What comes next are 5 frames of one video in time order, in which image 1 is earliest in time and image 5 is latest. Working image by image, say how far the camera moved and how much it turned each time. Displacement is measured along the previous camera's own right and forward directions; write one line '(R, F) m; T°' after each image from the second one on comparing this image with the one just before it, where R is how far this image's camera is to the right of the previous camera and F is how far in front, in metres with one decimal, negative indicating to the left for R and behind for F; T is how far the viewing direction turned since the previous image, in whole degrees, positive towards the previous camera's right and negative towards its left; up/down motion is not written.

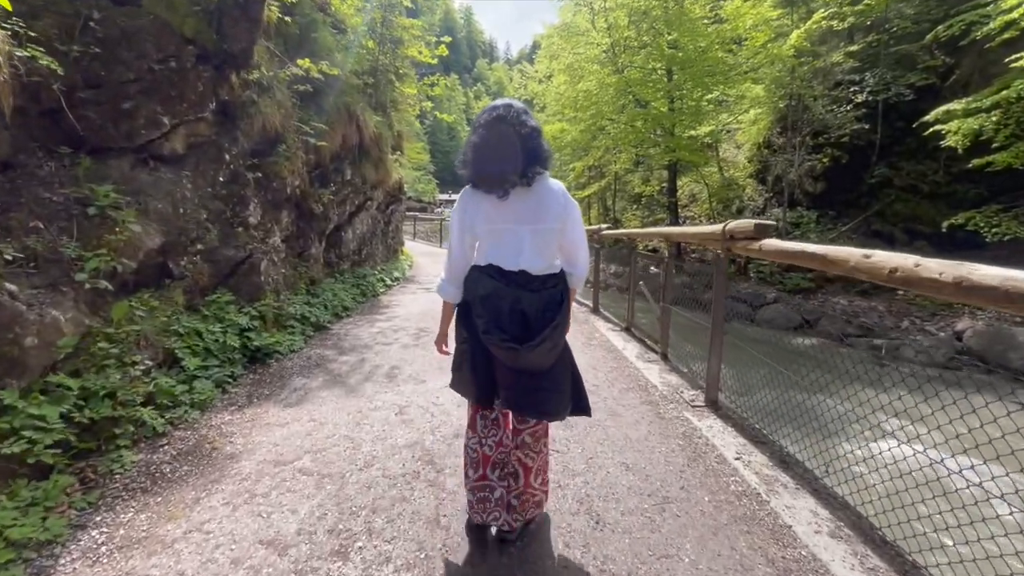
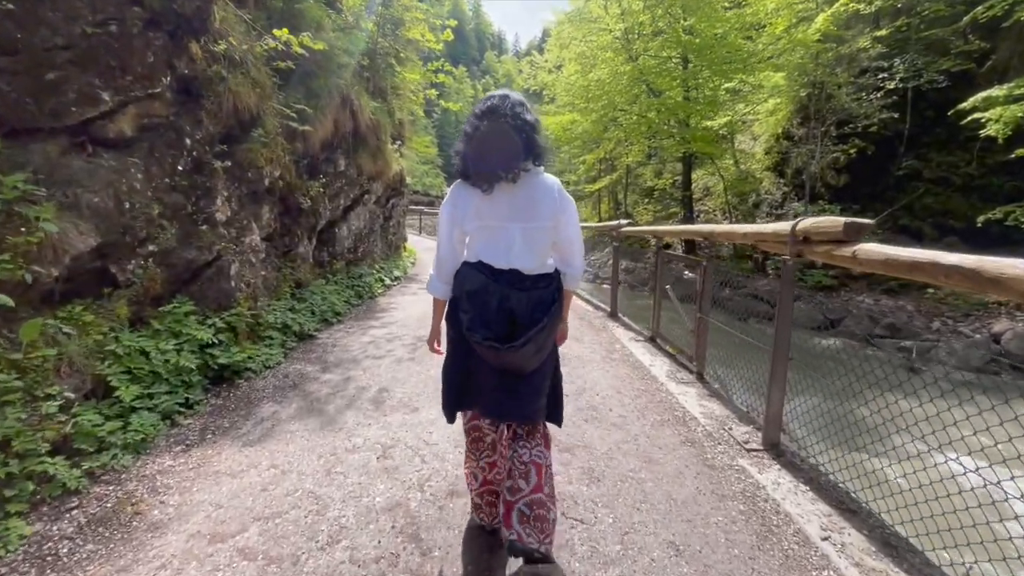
(0.0, +0.7) m; -1°
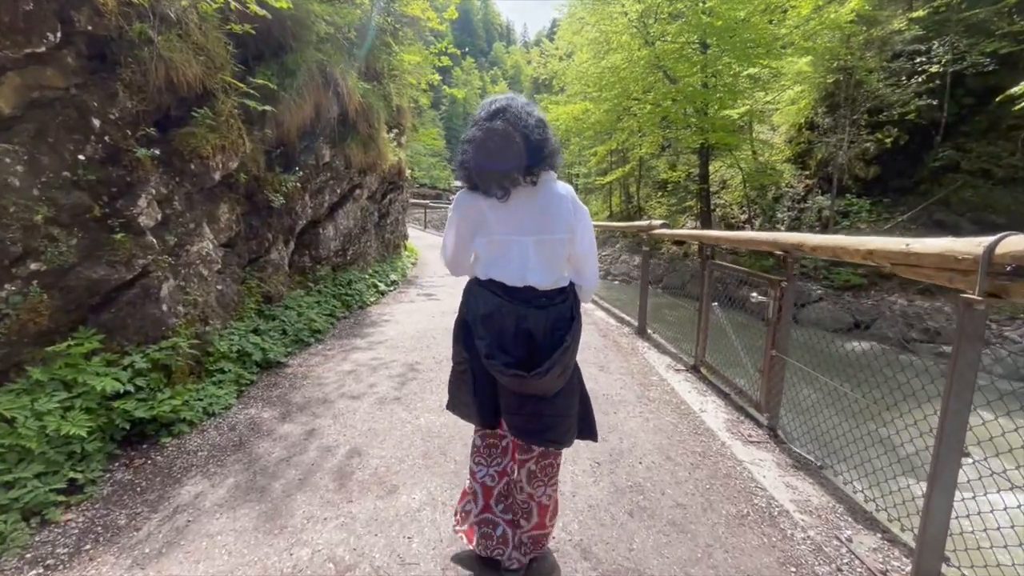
(0.0, +1.0) m; -1°
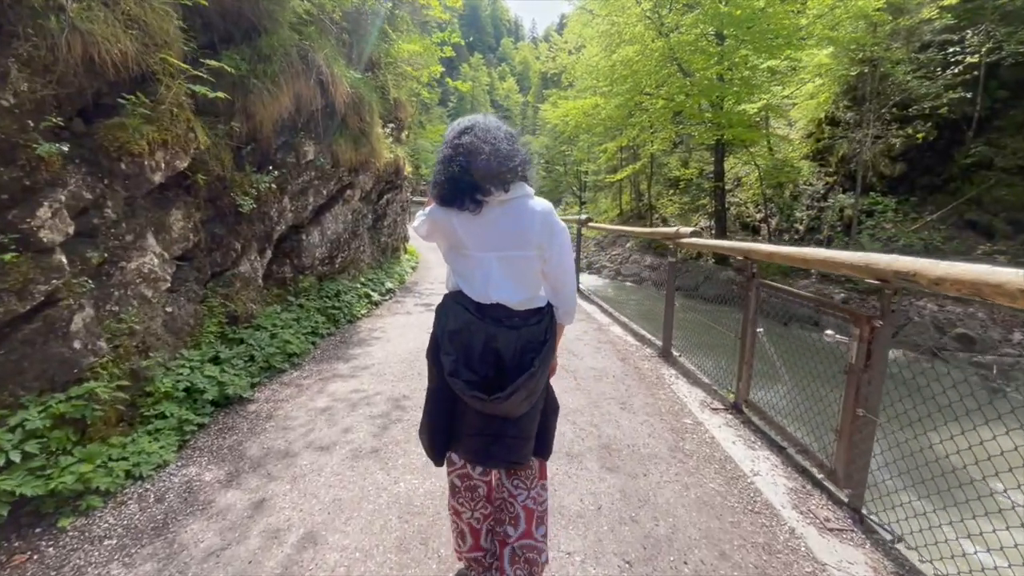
(0.0, +0.7) m; -1°
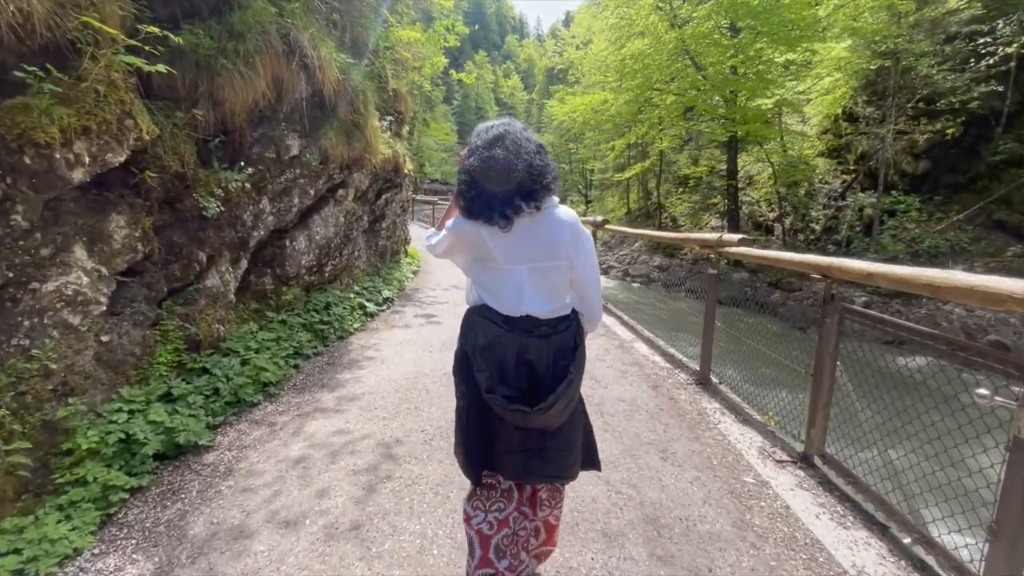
(-0.1, +0.7) m; -1°
